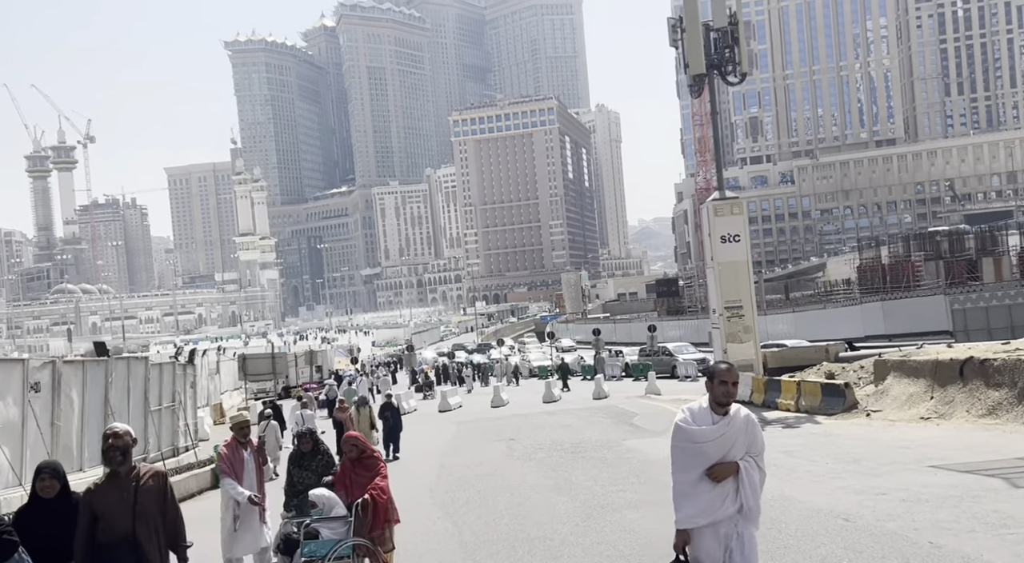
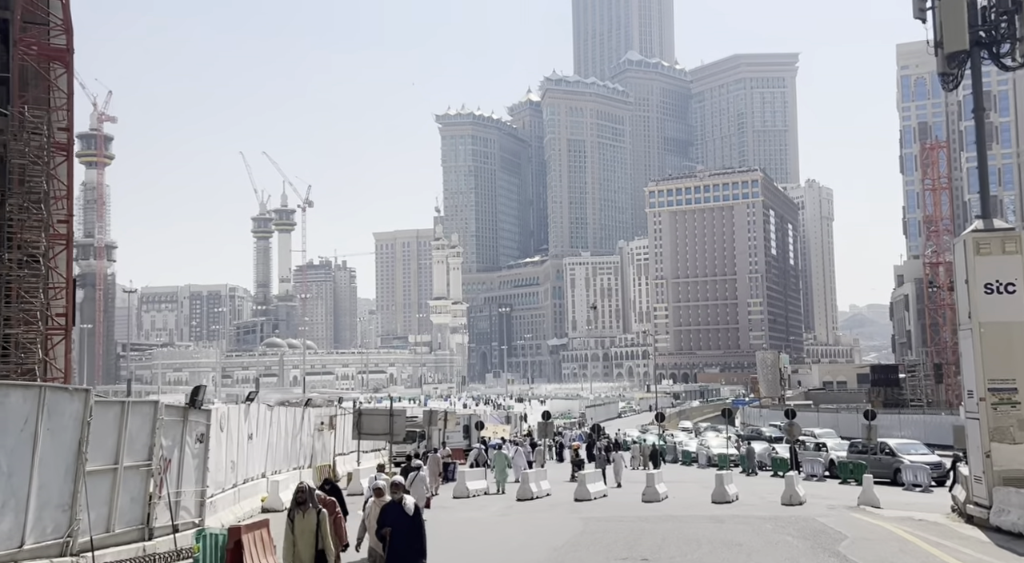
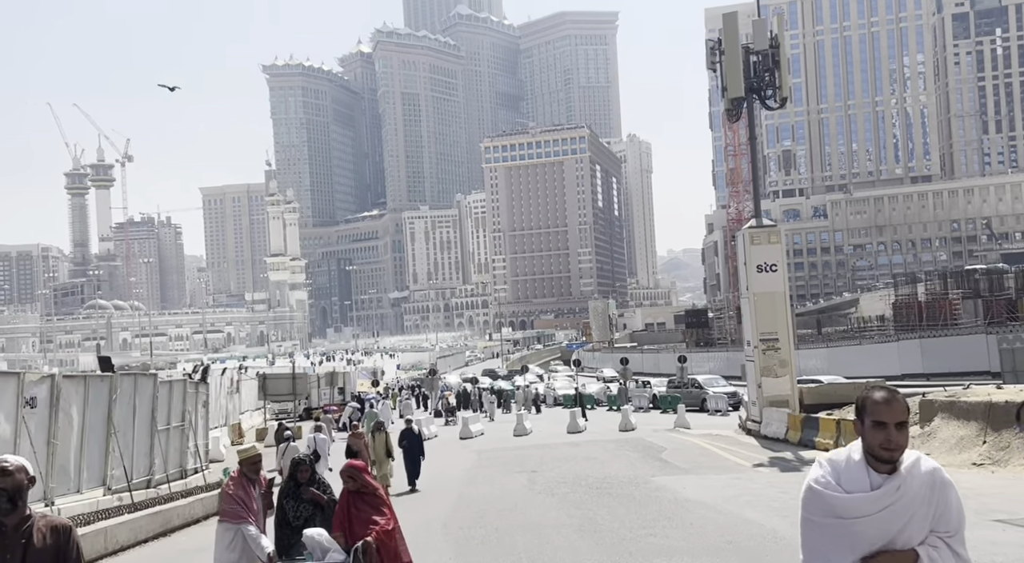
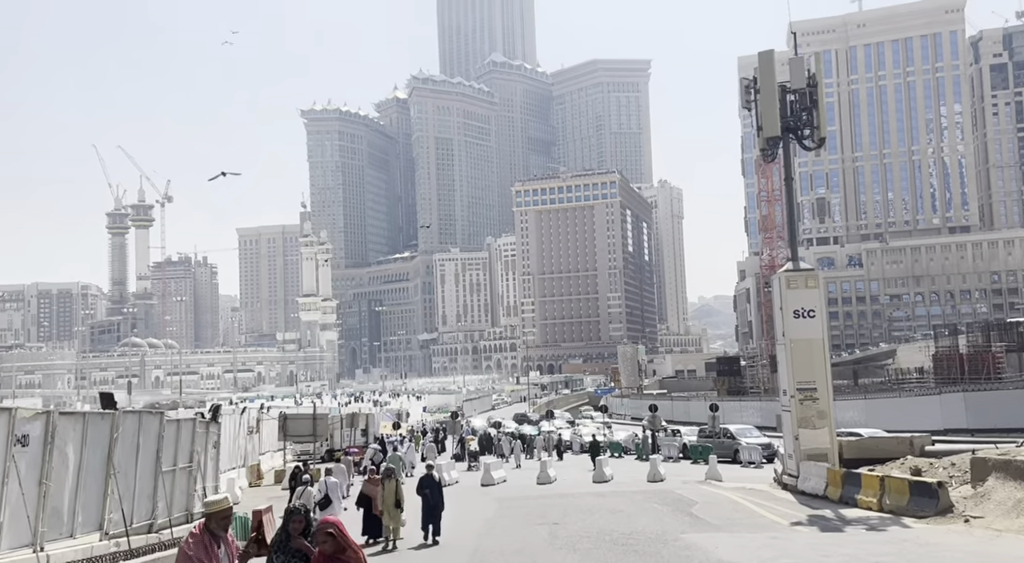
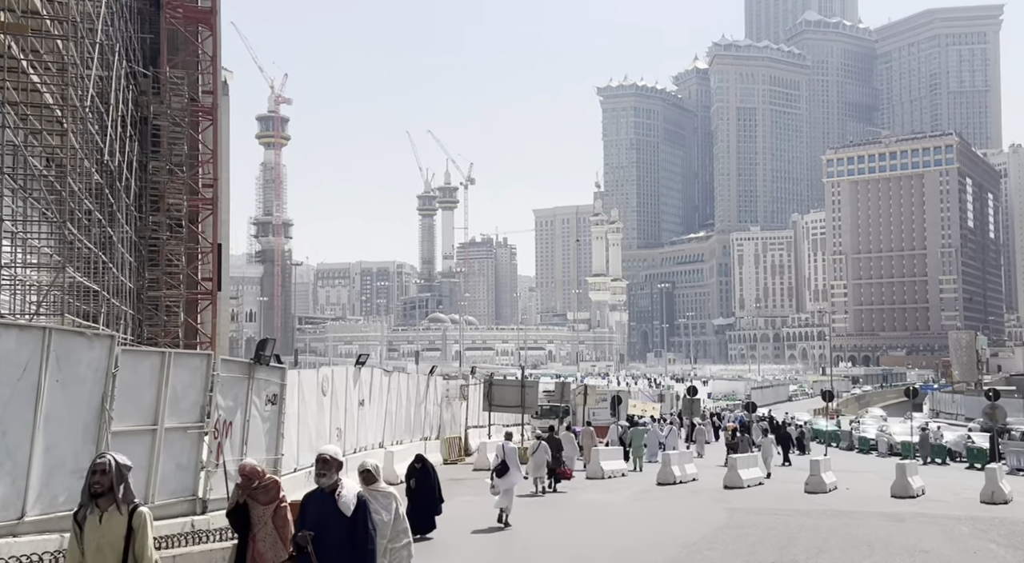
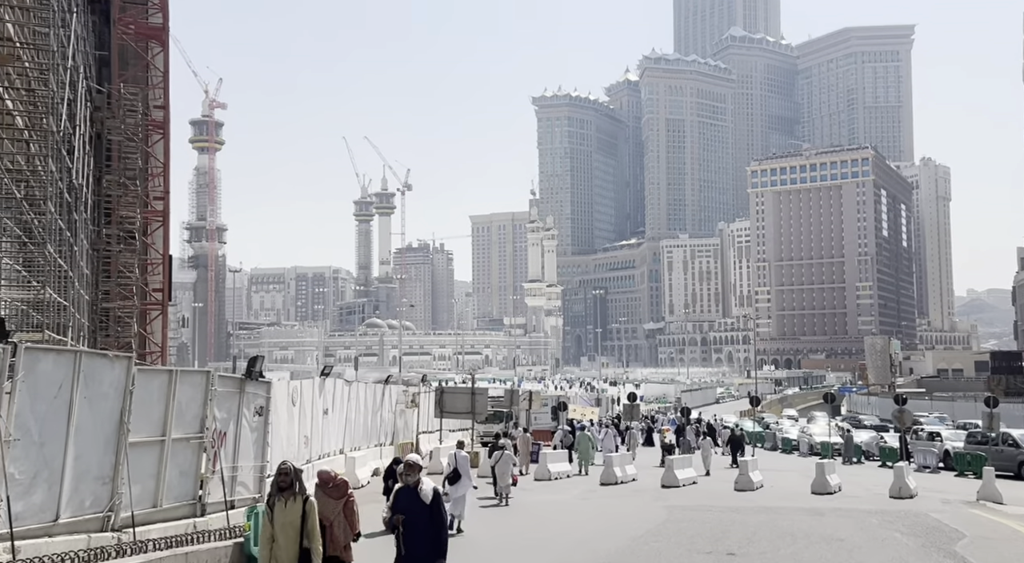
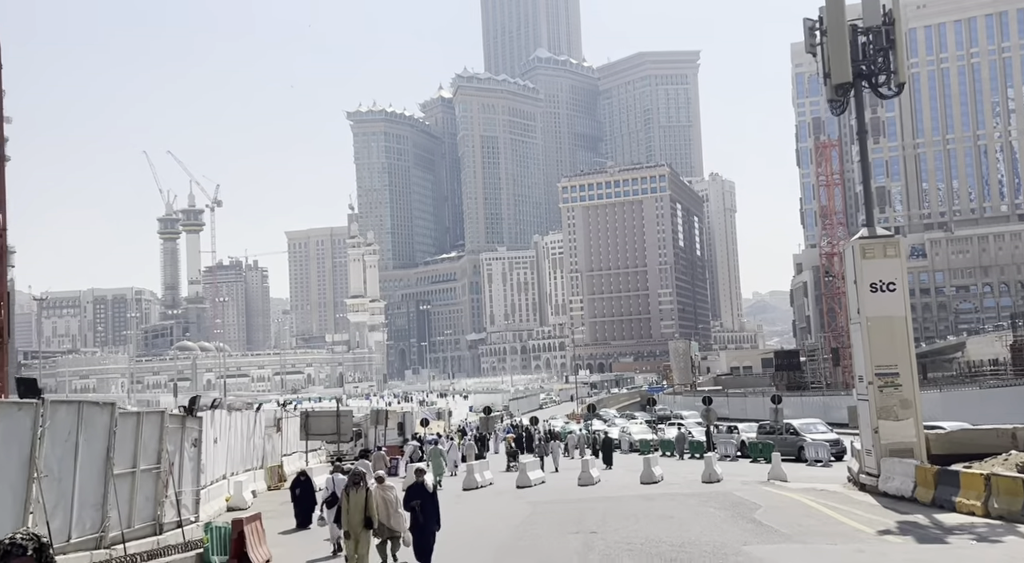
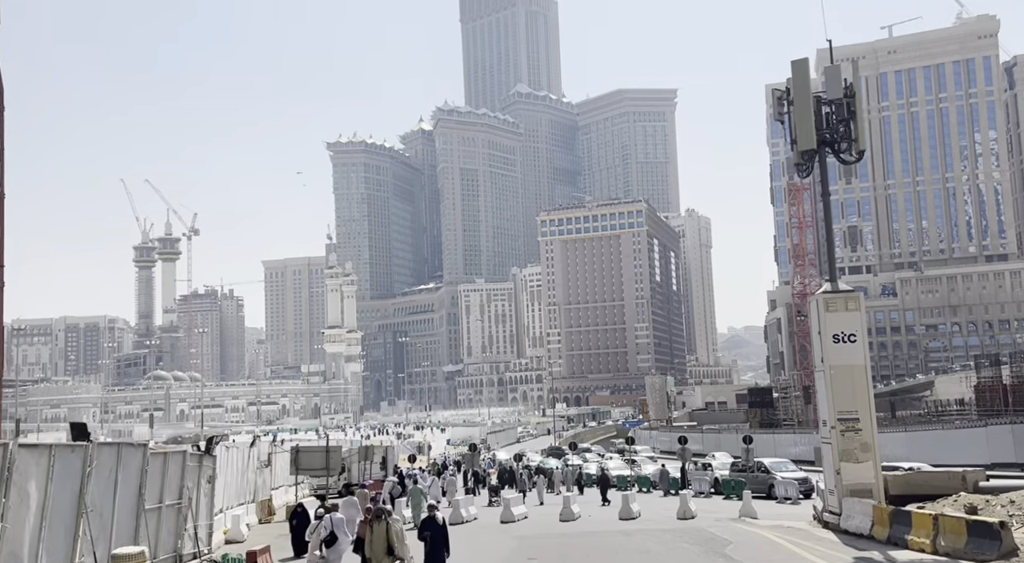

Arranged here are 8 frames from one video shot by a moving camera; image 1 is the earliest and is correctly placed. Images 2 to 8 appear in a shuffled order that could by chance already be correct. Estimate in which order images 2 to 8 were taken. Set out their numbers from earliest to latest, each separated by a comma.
3, 4, 8, 7, 2, 6, 5
